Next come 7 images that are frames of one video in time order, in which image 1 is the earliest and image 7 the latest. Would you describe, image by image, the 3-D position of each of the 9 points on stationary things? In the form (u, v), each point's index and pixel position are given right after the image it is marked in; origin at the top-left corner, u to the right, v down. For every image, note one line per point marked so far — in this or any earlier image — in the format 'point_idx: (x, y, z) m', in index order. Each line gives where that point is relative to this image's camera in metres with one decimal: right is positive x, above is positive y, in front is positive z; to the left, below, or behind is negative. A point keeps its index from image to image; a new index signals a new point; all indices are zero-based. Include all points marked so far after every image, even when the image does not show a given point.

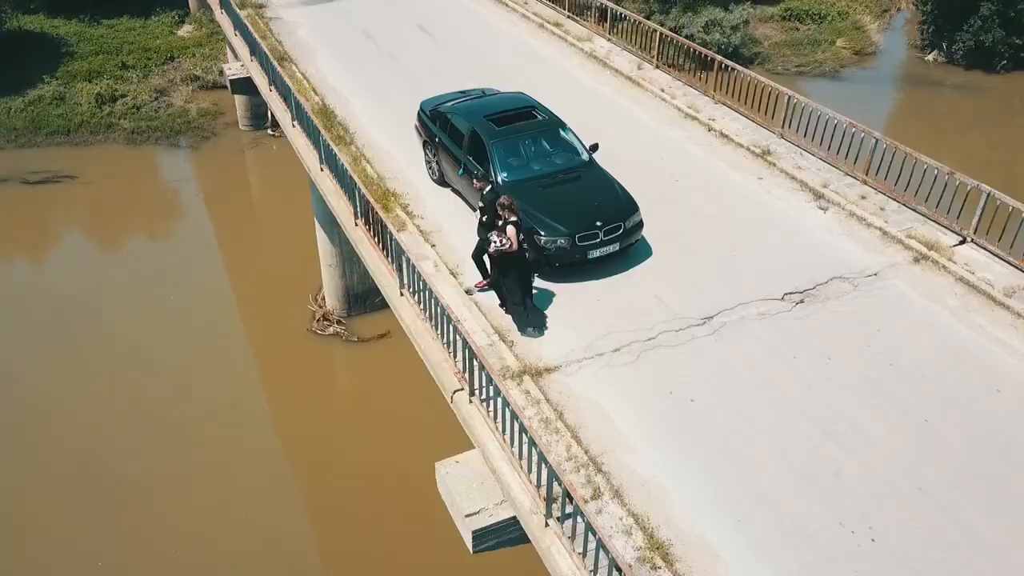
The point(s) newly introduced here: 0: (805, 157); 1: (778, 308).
0: (+3.6, +1.6, +10.2) m
1: (+2.6, -0.2, +7.9) m
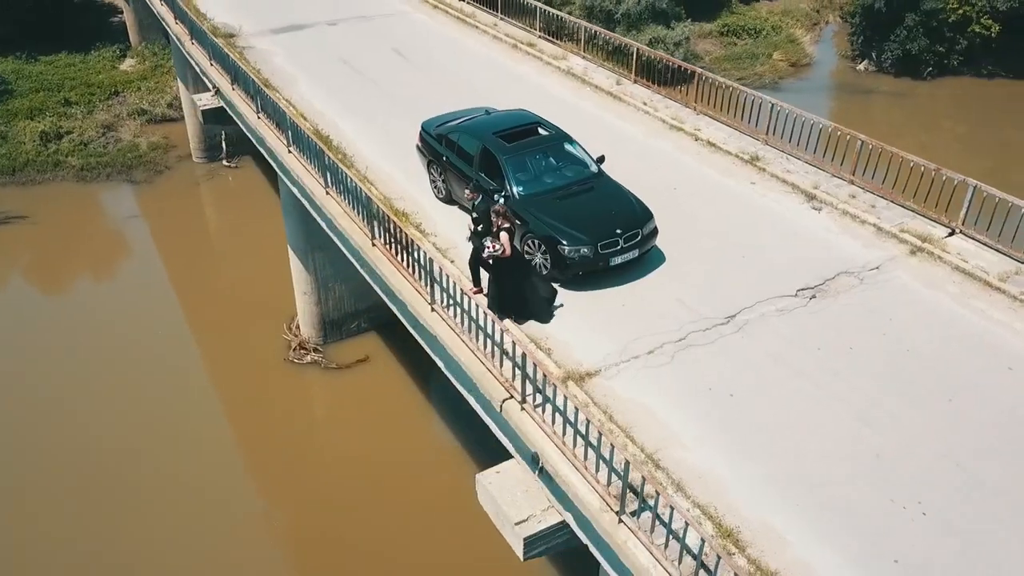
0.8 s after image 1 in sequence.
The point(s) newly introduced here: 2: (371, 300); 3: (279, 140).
0: (+3.6, +1.6, +10.7) m
1: (+2.8, -0.2, +8.3) m
2: (-3.0, -0.2, +16.1) m
3: (-3.2, +2.1, +11.6) m
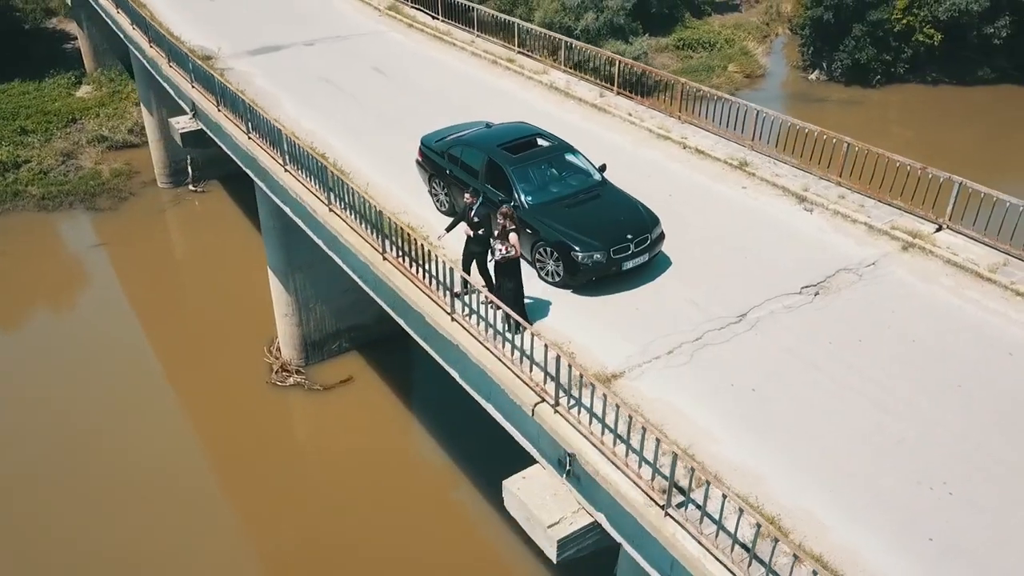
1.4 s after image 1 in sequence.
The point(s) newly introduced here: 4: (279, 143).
0: (+3.6, +1.6, +11.0) m
1: (+3.0, -0.1, +8.5) m
2: (-3.2, -0.6, +16.1) m
3: (-3.3, +1.8, +11.5) m
4: (-3.1, +2.0, +11.2) m
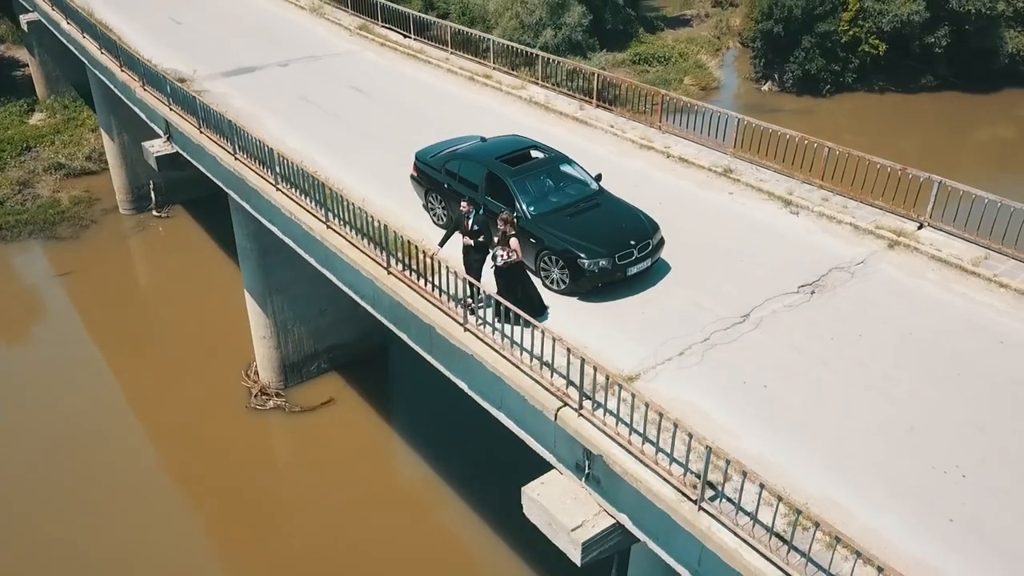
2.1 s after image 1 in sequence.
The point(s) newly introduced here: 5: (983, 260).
0: (+3.4, +1.6, +11.4) m
1: (+3.0, -0.1, +8.8) m
2: (-3.5, -1.0, +16.0) m
3: (-3.5, +1.5, +11.5) m
4: (-3.3, +1.7, +11.2) m
5: (+5.2, +0.3, +9.2) m
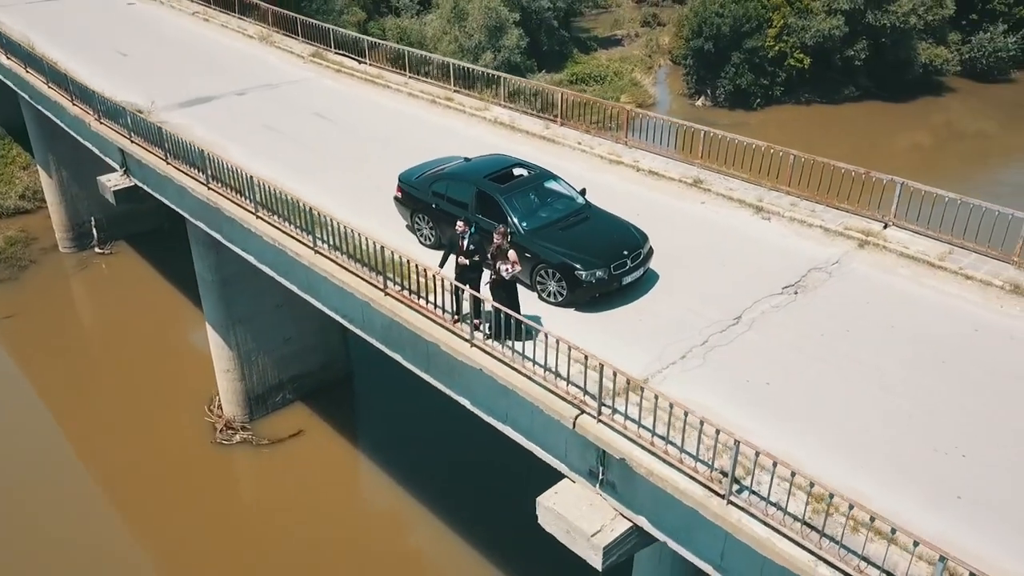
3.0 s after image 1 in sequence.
0: (+3.1, +1.5, +11.8) m
1: (+3.0, -0.1, +9.2) m
2: (-4.1, -1.5, +15.8) m
3: (-3.8, +1.1, +11.4) m
4: (-3.6, +1.3, +11.1) m
5: (+5.1, +0.4, +9.7) m
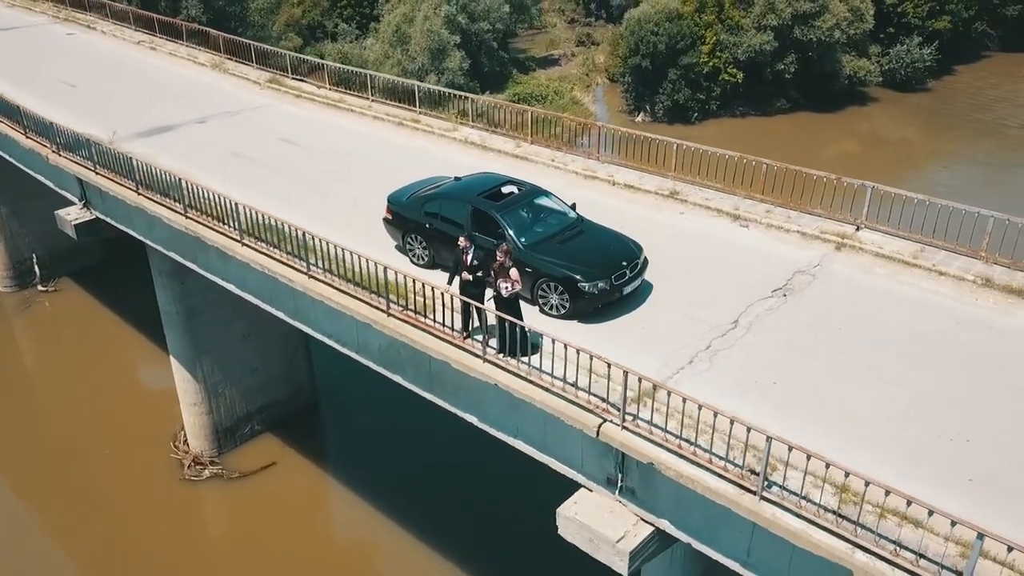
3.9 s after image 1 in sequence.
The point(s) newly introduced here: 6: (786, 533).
0: (+2.8, +1.4, +12.2) m
1: (+3.0, -0.2, +9.5) m
2: (-4.5, -2.0, +15.6) m
3: (-4.0, +0.7, +11.2) m
4: (-3.7, +0.9, +11.0) m
5: (+5.1, +0.4, +10.2) m
6: (+2.1, -1.9, +6.3) m
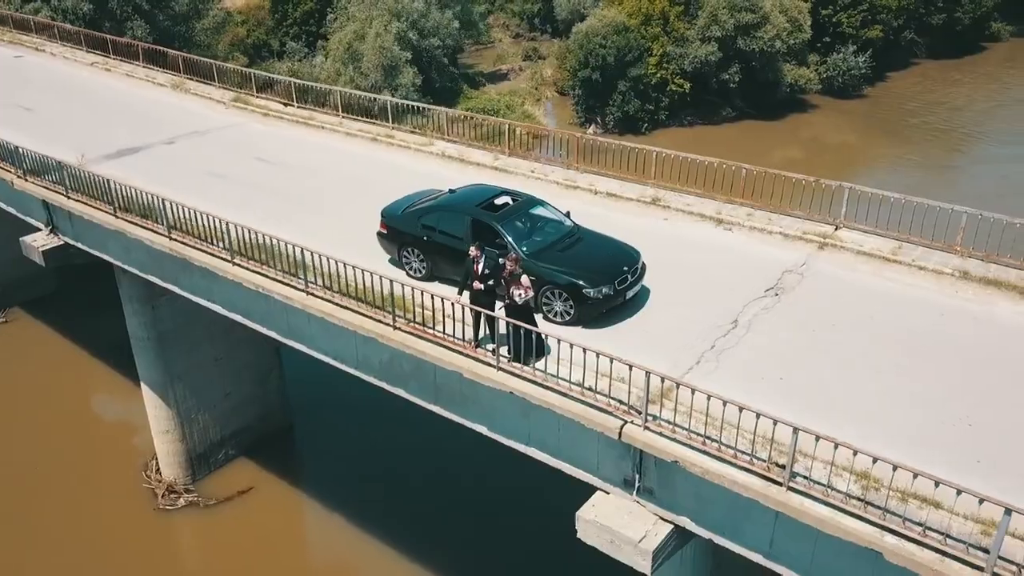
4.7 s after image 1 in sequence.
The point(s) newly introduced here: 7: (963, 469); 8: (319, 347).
0: (+2.6, +1.4, +12.5) m
1: (+3.0, -0.2, +9.8) m
2: (-4.8, -2.4, +15.3) m
3: (-4.1, +0.4, +11.1) m
4: (-3.8, +0.7, +10.8) m
5: (+5.0, +0.5, +10.7) m
6: (+2.4, -1.8, +6.5) m
7: (+3.8, -1.6, +7.1) m
8: (-2.3, -0.7, +10.3) m
